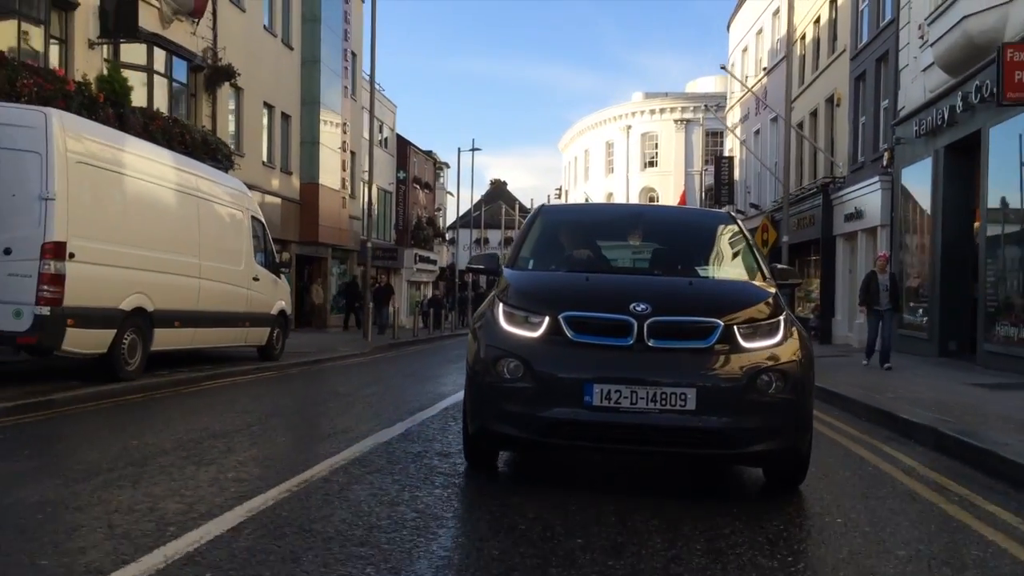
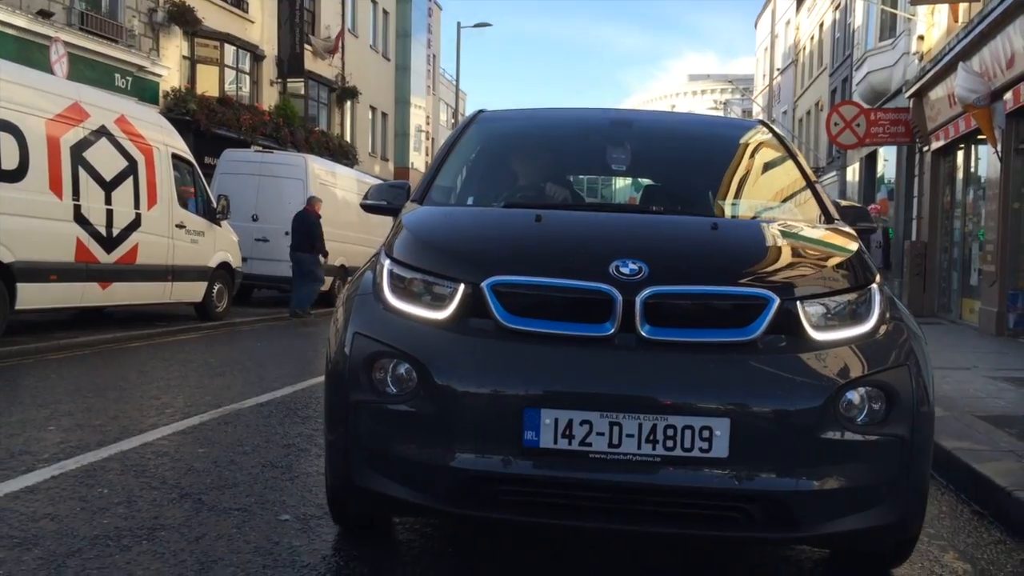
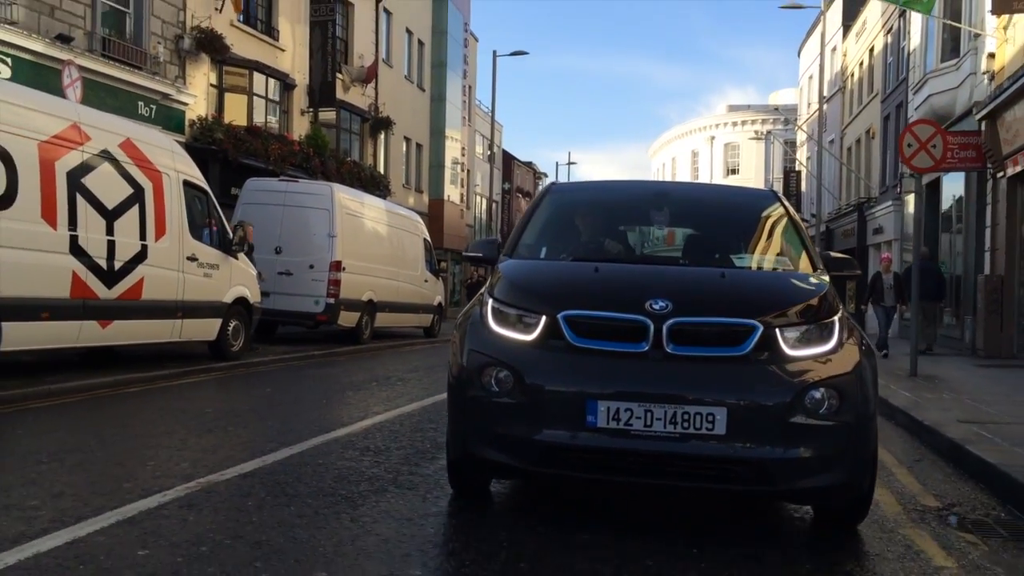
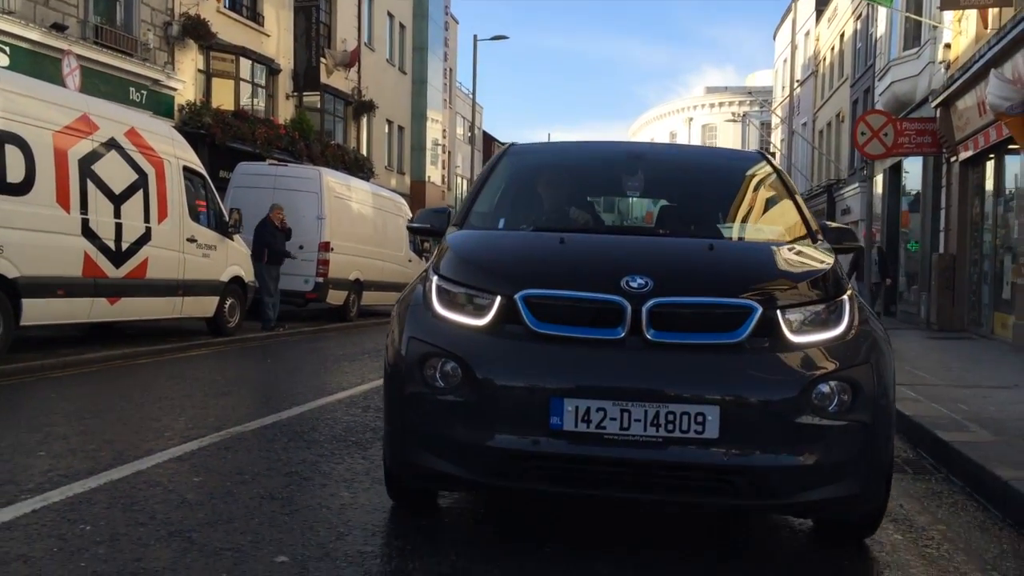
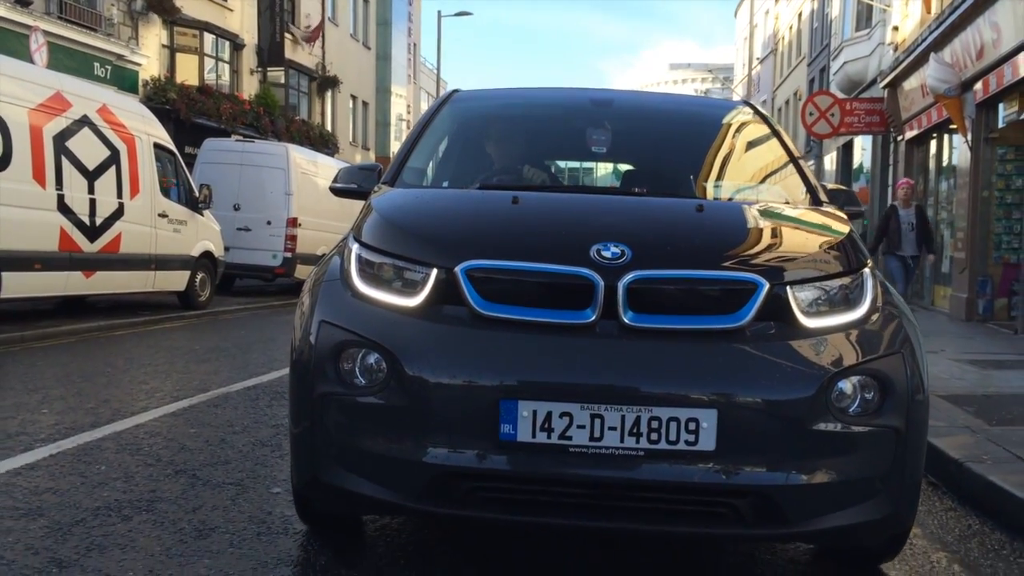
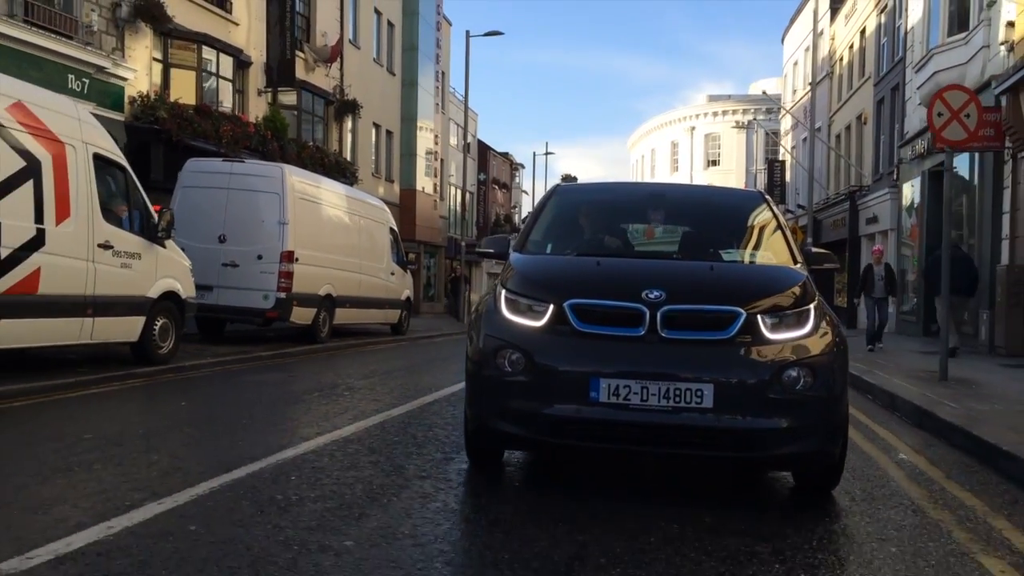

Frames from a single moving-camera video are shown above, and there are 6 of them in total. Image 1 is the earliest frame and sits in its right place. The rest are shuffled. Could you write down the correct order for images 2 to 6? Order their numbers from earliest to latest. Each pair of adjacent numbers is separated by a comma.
6, 3, 4, 2, 5
